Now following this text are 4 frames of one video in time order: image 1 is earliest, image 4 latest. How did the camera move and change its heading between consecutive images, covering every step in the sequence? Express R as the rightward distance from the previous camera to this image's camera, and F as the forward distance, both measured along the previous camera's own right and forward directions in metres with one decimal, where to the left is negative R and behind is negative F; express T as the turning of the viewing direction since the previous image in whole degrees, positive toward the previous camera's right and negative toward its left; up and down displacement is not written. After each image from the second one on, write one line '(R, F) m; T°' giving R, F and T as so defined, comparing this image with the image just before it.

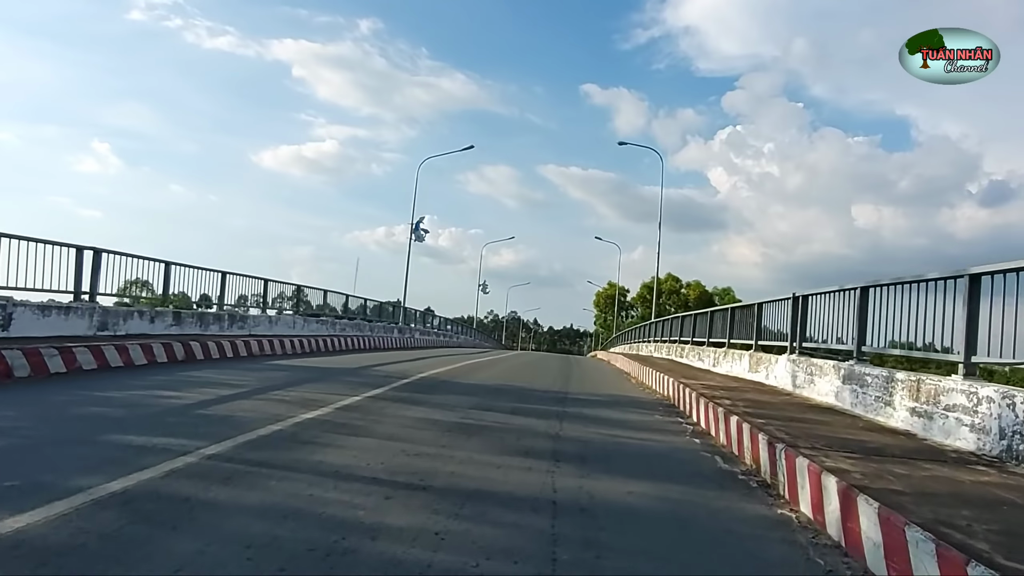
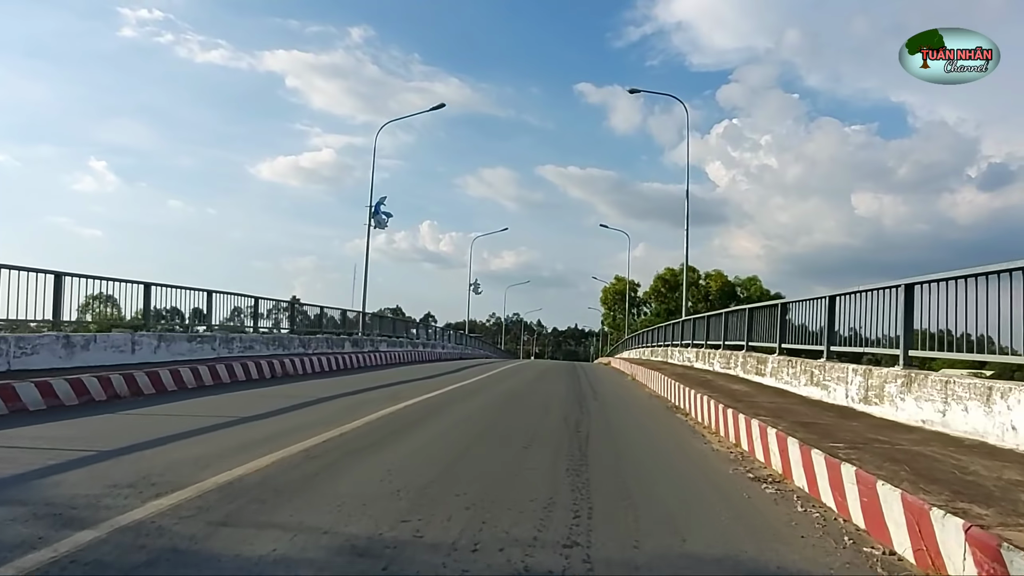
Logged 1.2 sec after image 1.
(+0.1, +2.0) m; 0°
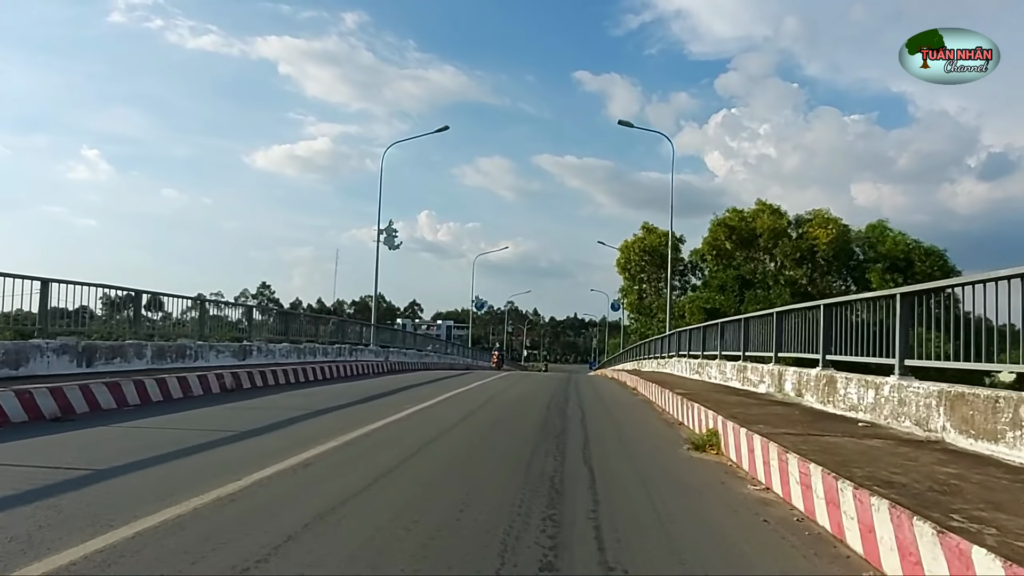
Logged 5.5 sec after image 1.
(+0.4, +5.6) m; 0°
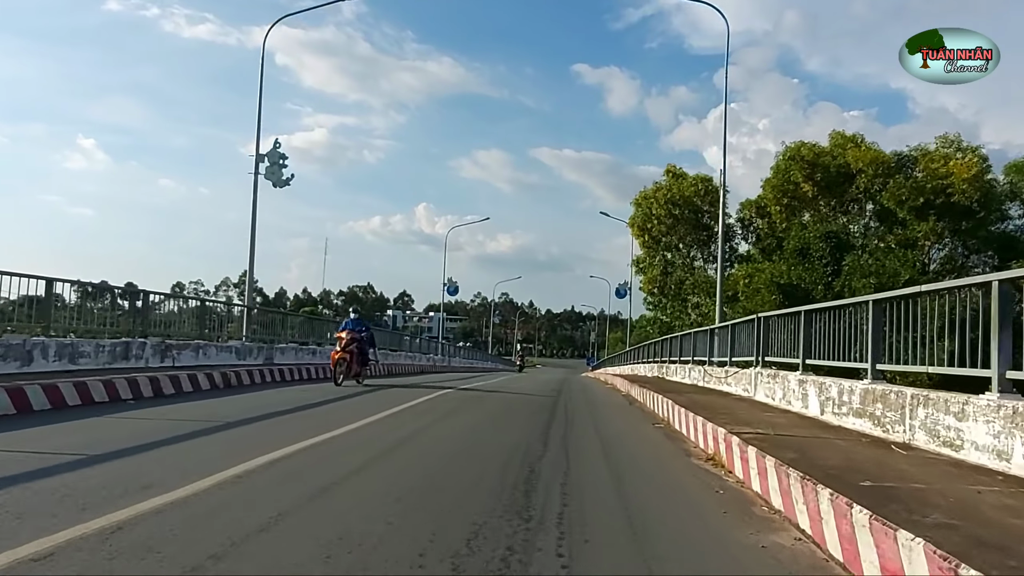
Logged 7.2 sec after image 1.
(+0.2, +2.6) m; 0°
